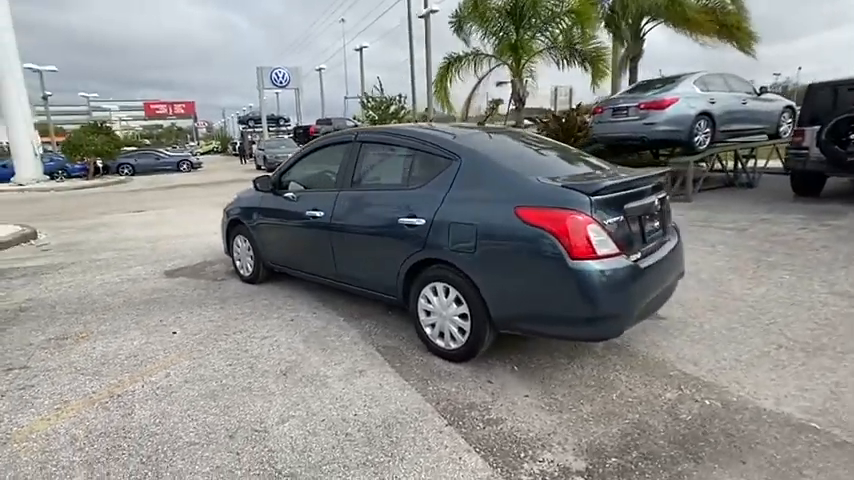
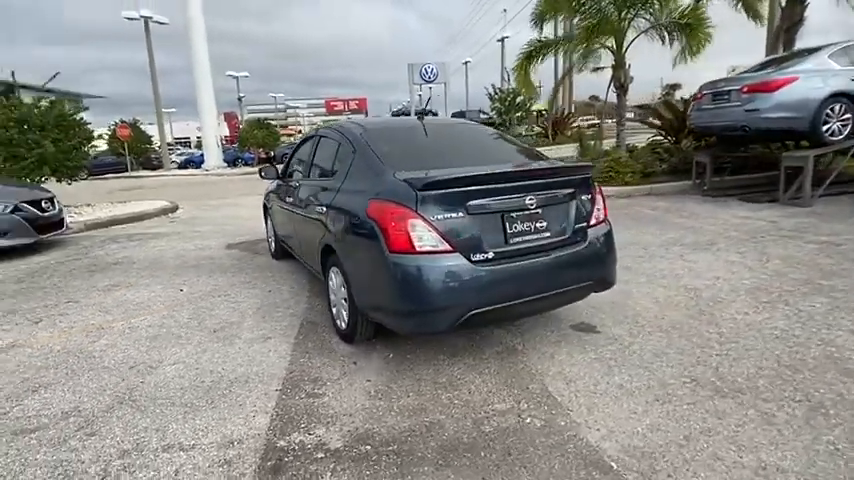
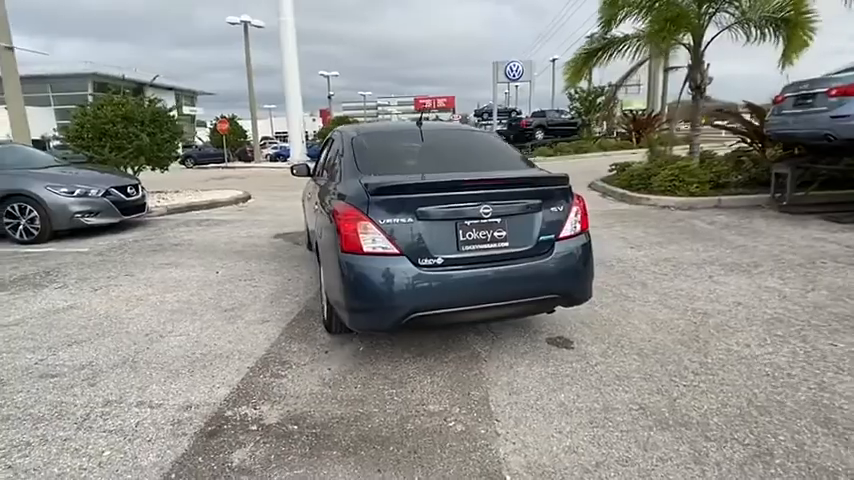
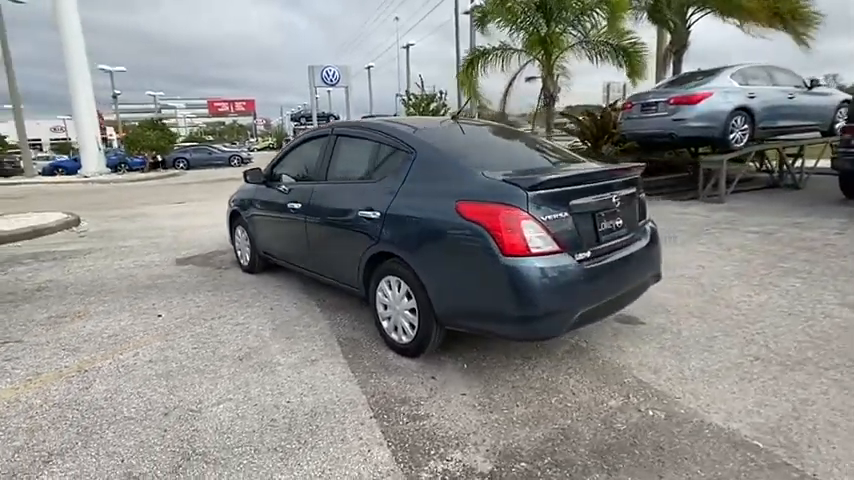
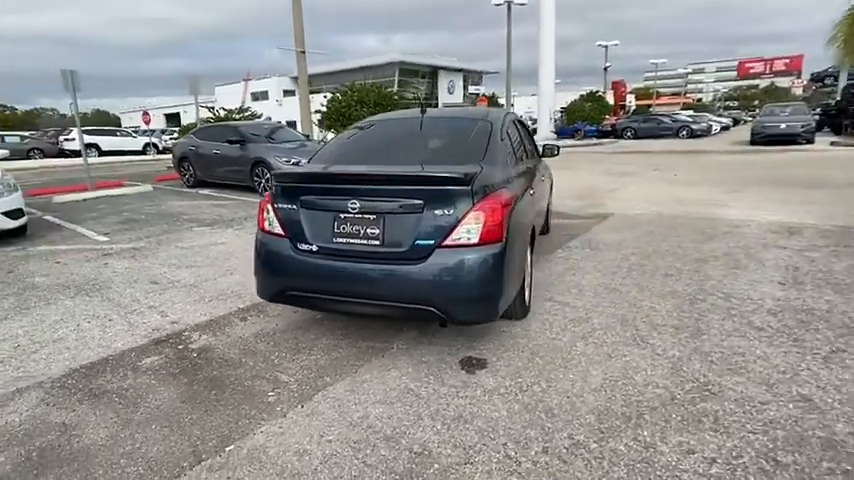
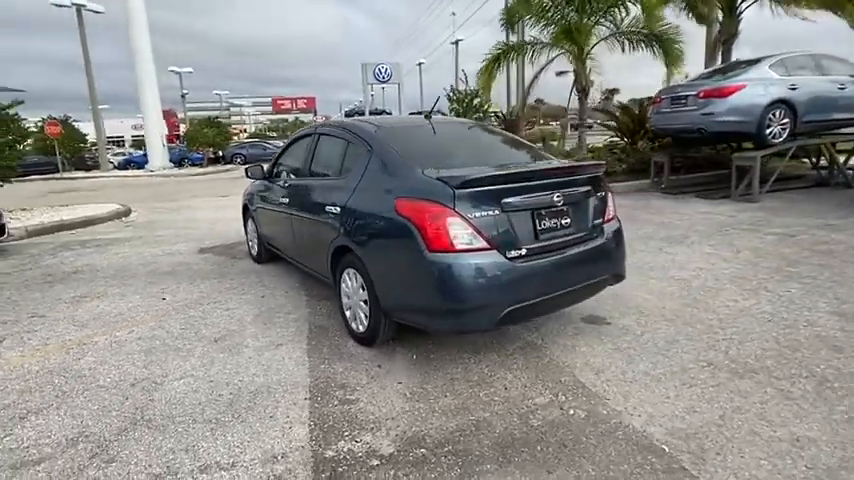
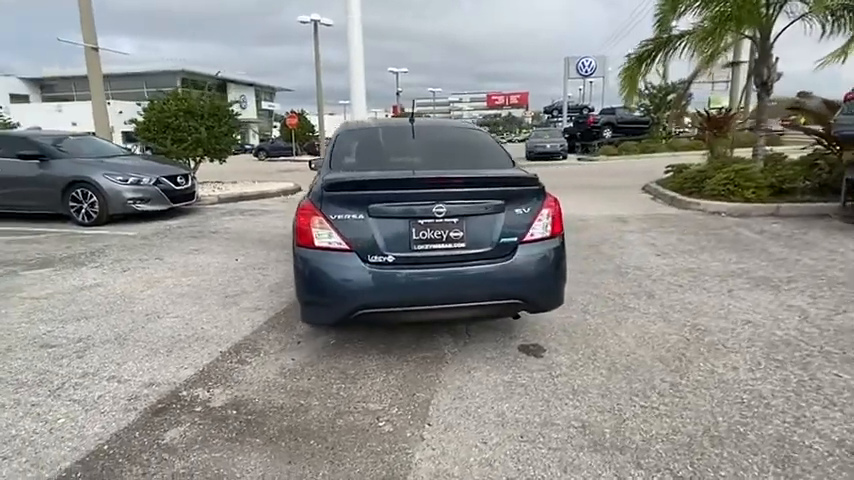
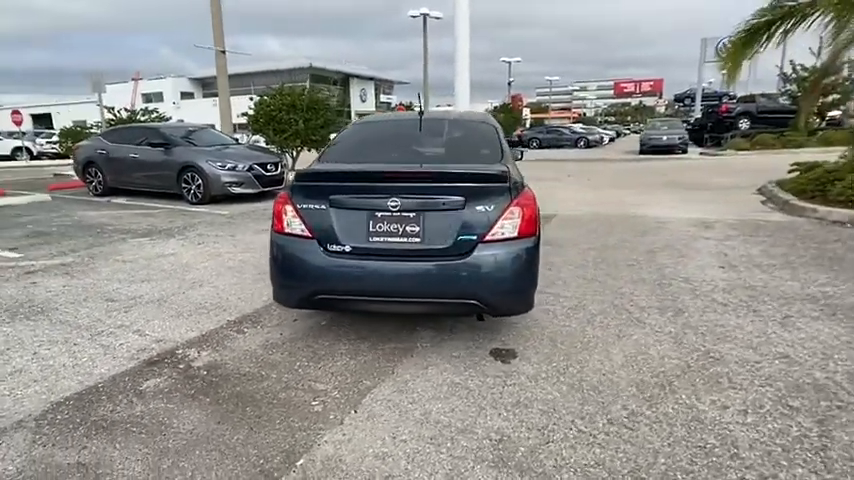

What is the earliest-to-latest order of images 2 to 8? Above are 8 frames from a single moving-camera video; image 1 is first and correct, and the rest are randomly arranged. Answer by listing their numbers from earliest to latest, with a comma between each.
4, 6, 2, 3, 7, 8, 5
